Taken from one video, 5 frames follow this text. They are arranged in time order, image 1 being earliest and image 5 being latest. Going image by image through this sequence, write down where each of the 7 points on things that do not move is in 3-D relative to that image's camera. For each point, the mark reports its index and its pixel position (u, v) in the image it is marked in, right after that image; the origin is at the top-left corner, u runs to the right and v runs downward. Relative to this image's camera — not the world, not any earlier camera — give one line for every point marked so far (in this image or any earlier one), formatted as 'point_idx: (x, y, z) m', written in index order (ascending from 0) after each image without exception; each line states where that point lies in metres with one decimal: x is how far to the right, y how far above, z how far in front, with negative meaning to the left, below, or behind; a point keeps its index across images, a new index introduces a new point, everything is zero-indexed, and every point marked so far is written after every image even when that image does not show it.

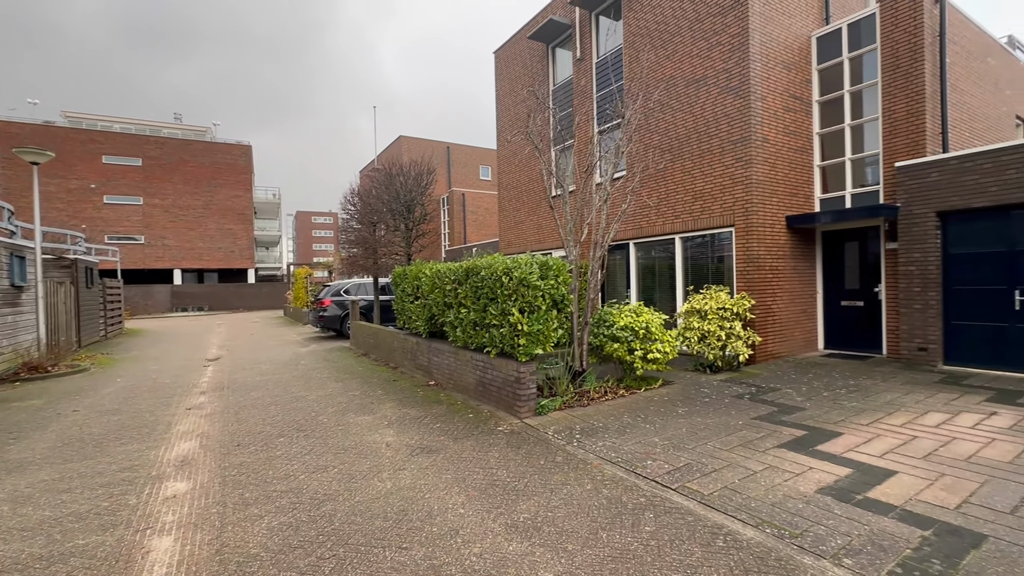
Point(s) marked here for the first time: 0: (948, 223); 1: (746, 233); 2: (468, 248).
0: (+6.4, +0.9, +6.8) m
1: (+3.9, +0.9, +7.7) m
2: (-1.9, +1.7, +19.9) m
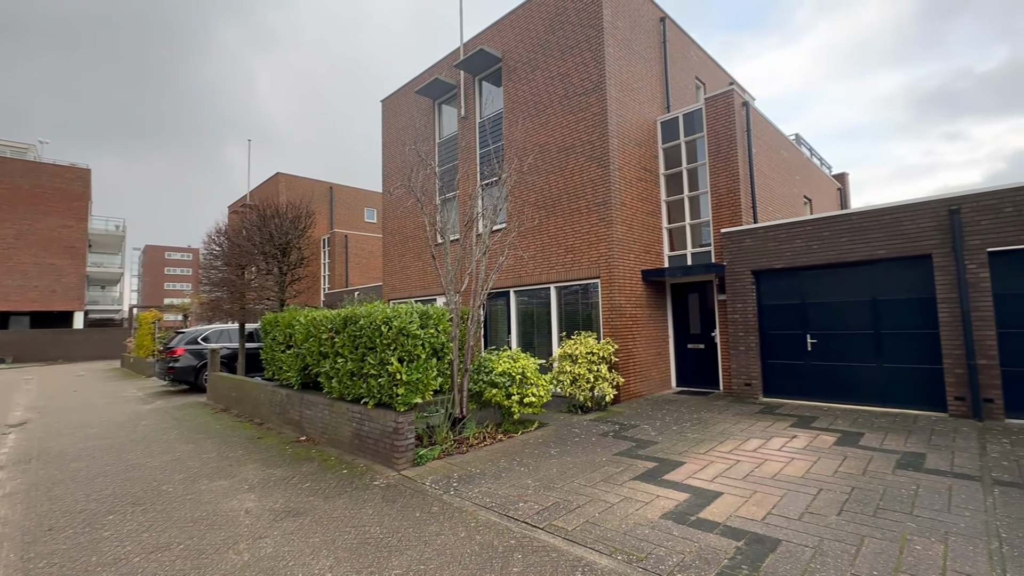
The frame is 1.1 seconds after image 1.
0: (+4.5, +0.1, +8.4) m
1: (+1.8, +0.1, +8.6) m
2: (-6.7, -0.1, +19.2) m
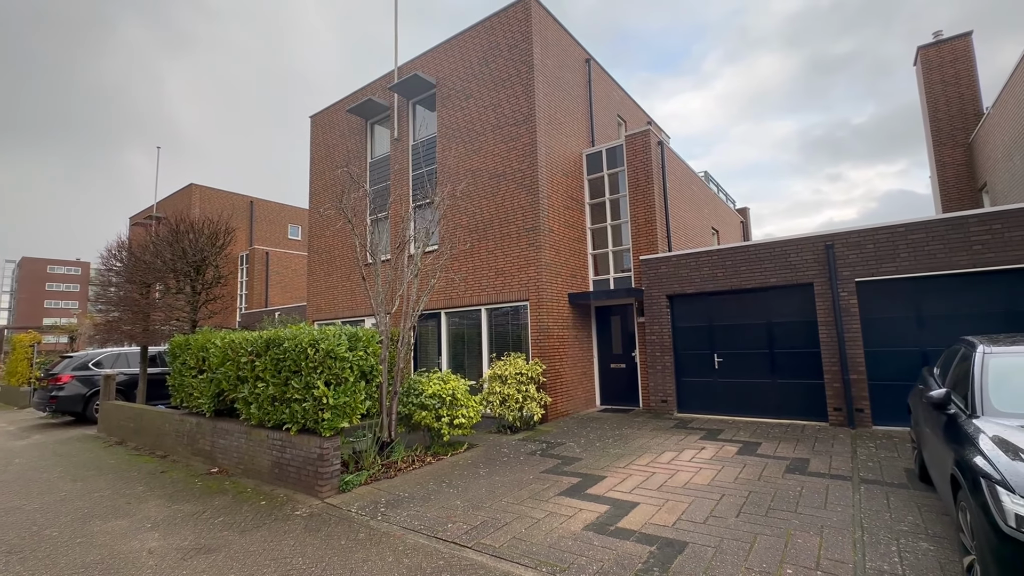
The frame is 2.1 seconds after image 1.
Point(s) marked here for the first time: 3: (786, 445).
0: (+3.2, -0.3, +9.1) m
1: (+0.5, -0.4, +9.0) m
2: (-9.5, -0.9, +18.1) m
3: (+3.7, -2.2, +6.4) m
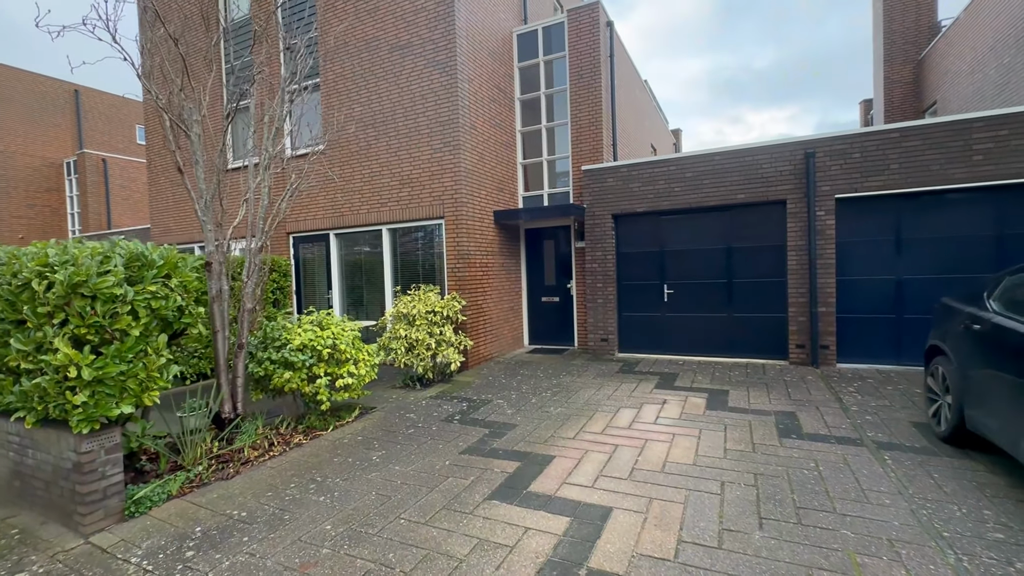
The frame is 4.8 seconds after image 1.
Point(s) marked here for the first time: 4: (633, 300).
0: (+1.8, +1.0, +7.6) m
1: (-0.9, +0.9, +7.0) m
2: (-12.3, +1.6, +14.2) m
3: (+2.8, -1.2, +5.3) m
4: (+2.0, -0.2, +7.6) m
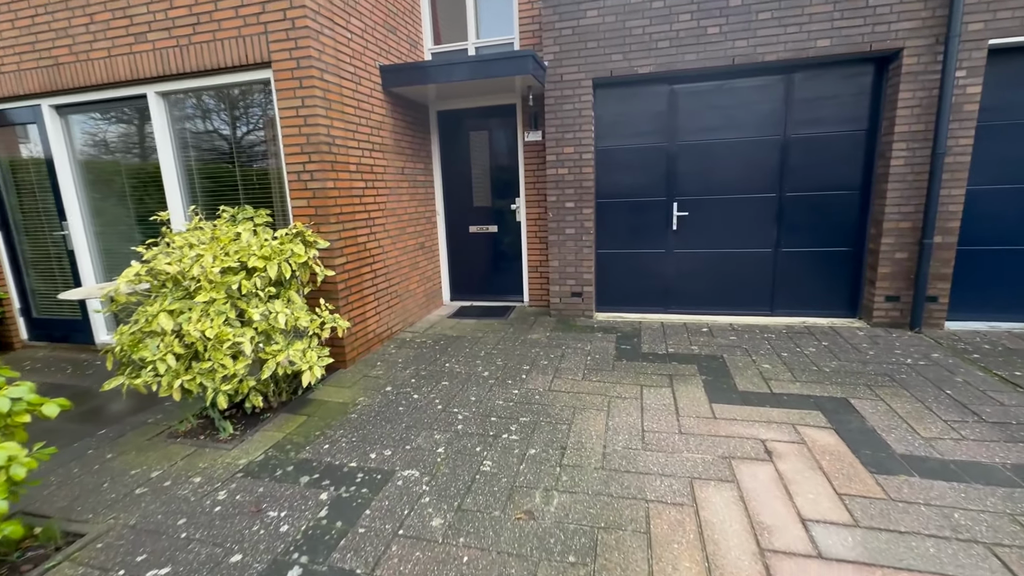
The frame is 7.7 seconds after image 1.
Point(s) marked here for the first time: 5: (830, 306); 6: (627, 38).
0: (+0.9, +1.8, +4.5) m
1: (-1.6, +1.5, +3.4) m
2: (-14.2, +2.8, +8.0) m
3: (+2.4, -0.7, +2.8) m
4: (+1.1, +0.6, +4.7) m
5: (+3.0, -0.2, +4.3) m
6: (+1.0, +2.2, +4.2) m
